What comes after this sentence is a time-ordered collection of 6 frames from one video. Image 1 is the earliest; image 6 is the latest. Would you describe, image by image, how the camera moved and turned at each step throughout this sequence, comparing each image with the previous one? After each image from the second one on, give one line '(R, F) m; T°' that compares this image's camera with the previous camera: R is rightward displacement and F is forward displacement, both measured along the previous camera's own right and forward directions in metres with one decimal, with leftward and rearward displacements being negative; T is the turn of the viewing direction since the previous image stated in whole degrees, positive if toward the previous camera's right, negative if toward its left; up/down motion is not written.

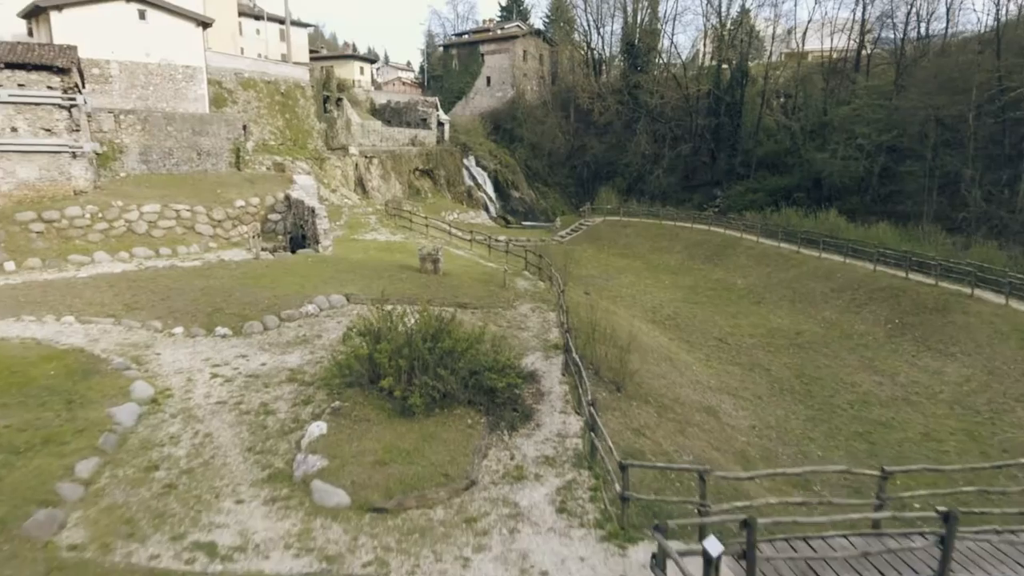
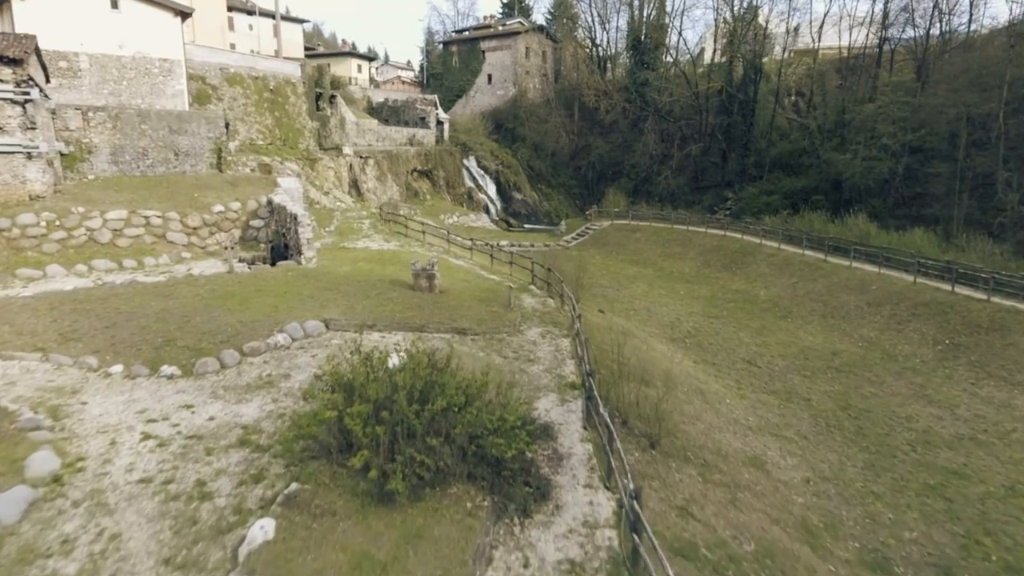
(-0.1, +1.9) m; 0°
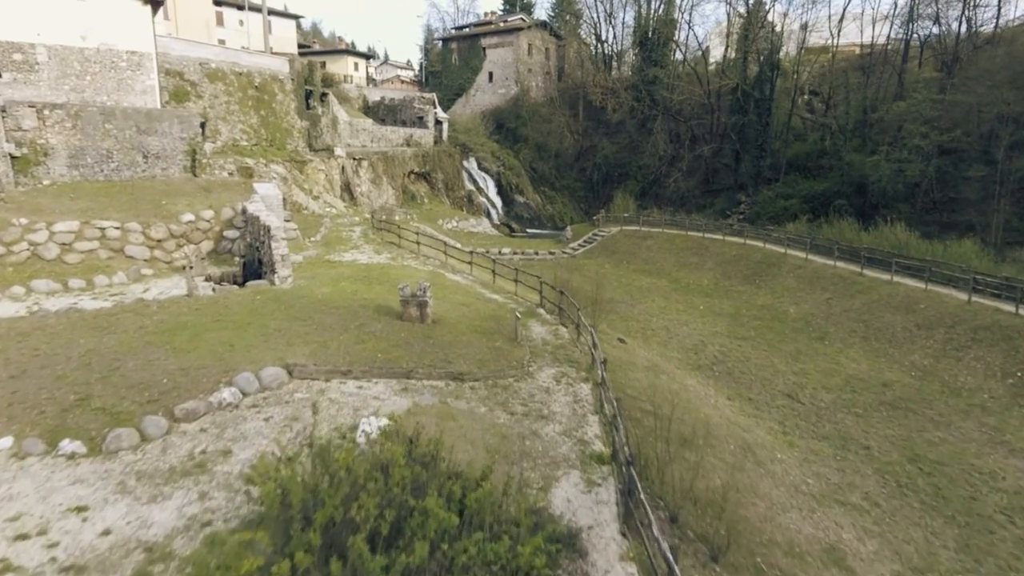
(-0.1, +2.1) m; 0°
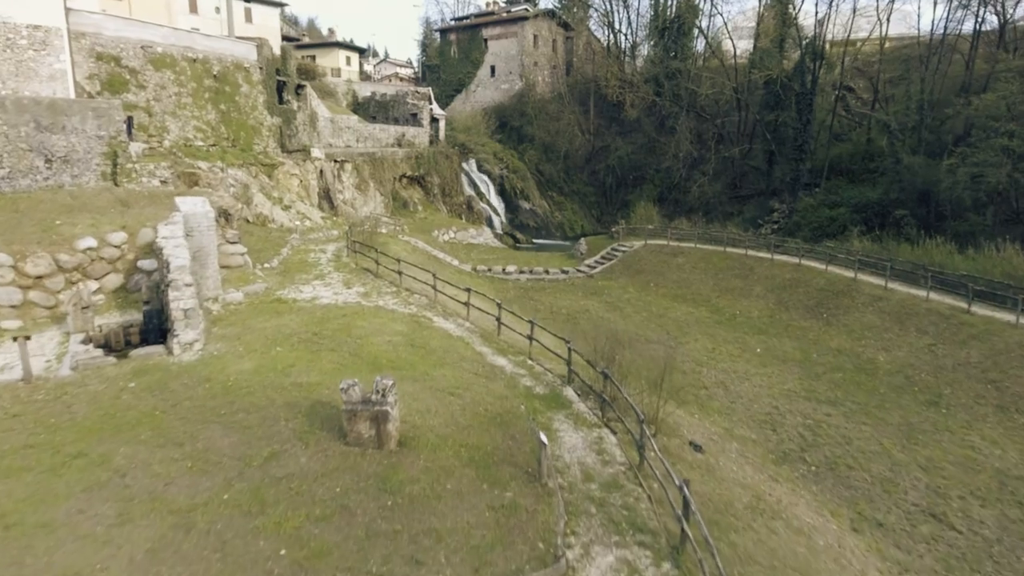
(-0.3, +4.5) m; 0°
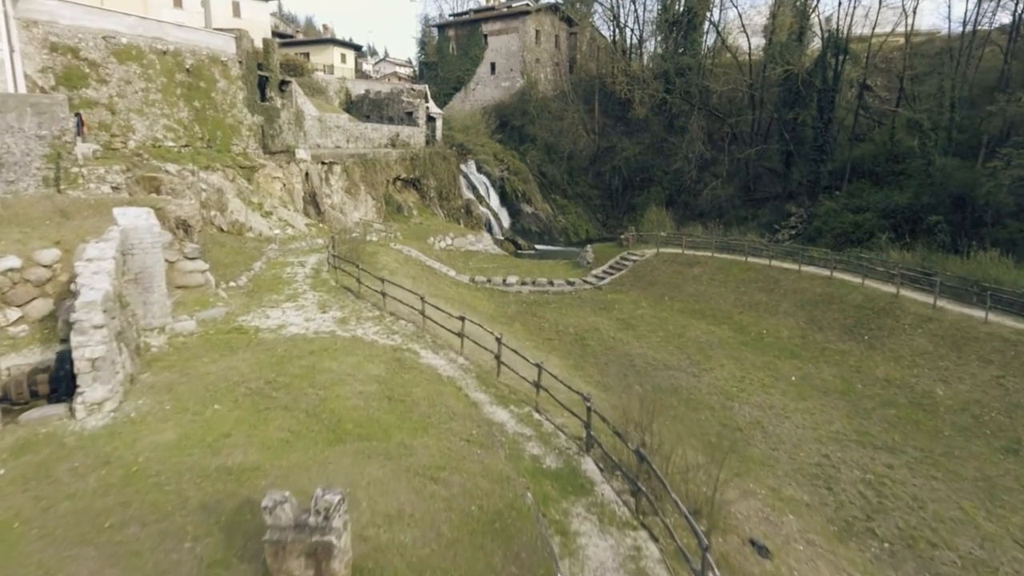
(0.0, +2.1) m; 0°
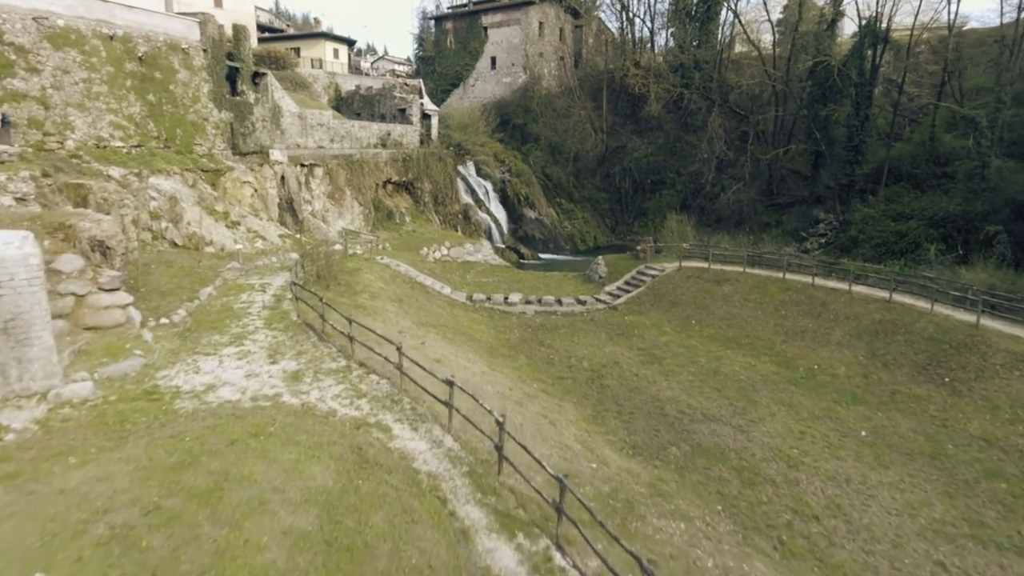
(-0.1, +2.9) m; 0°
